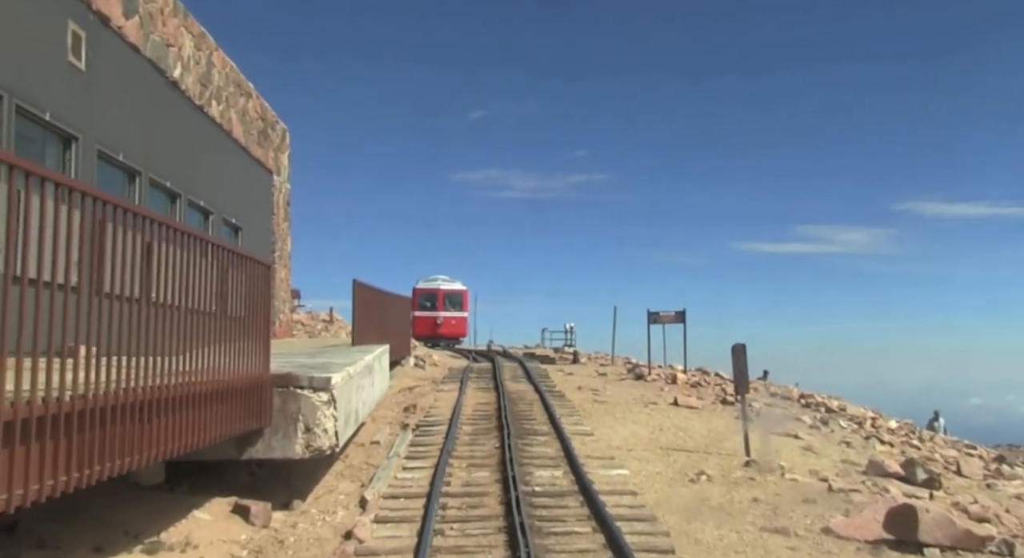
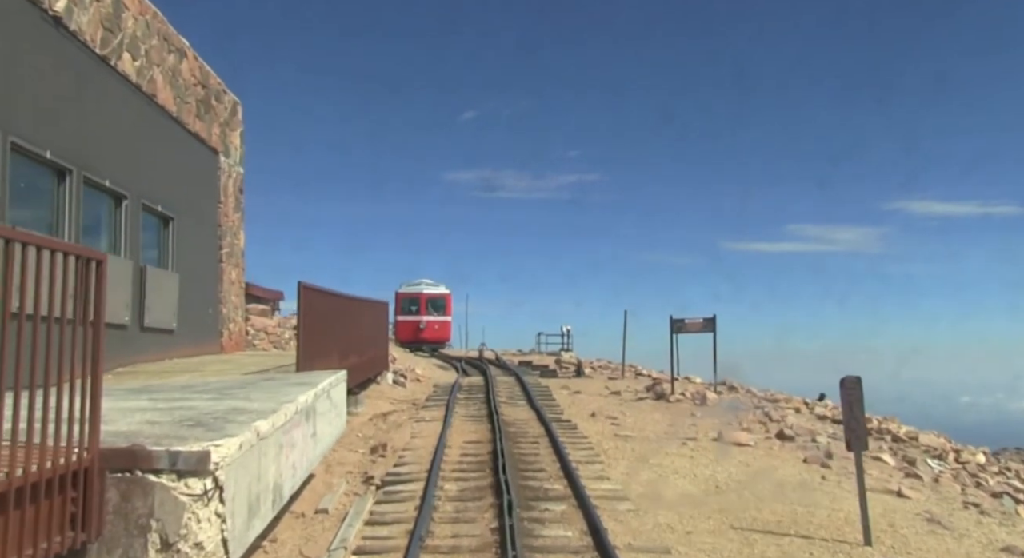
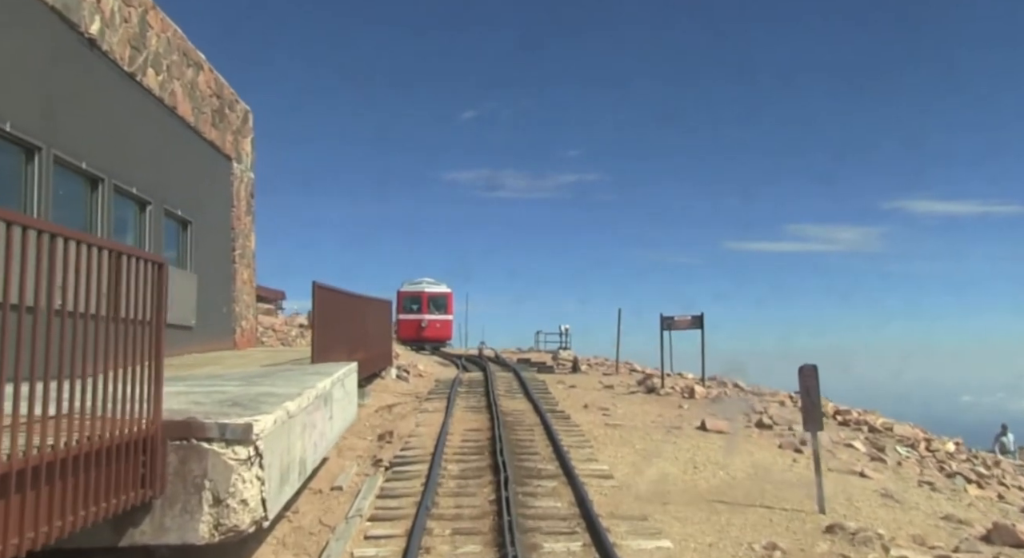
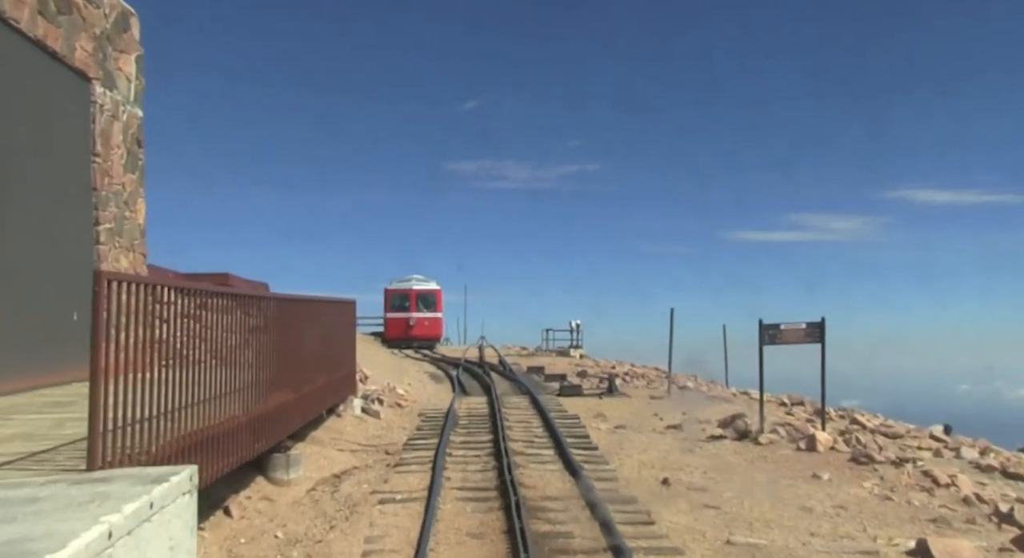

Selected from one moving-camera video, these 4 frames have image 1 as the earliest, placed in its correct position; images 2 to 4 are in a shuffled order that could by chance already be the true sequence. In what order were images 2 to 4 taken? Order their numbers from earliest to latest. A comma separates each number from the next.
3, 2, 4
